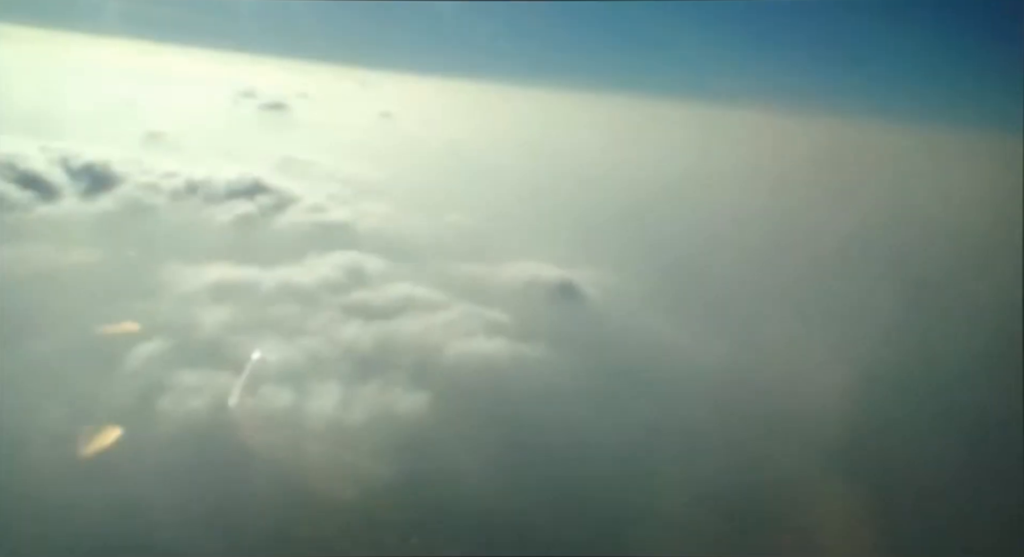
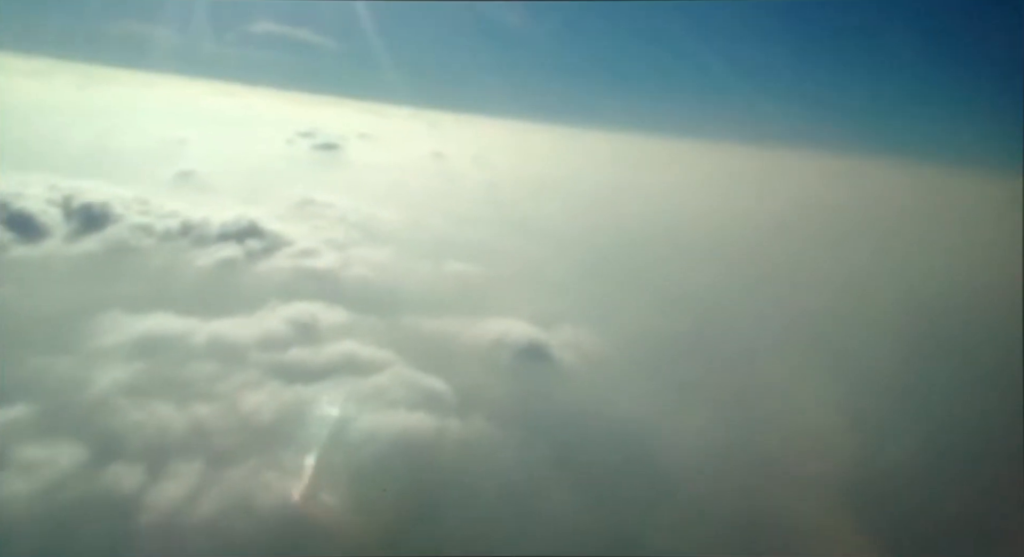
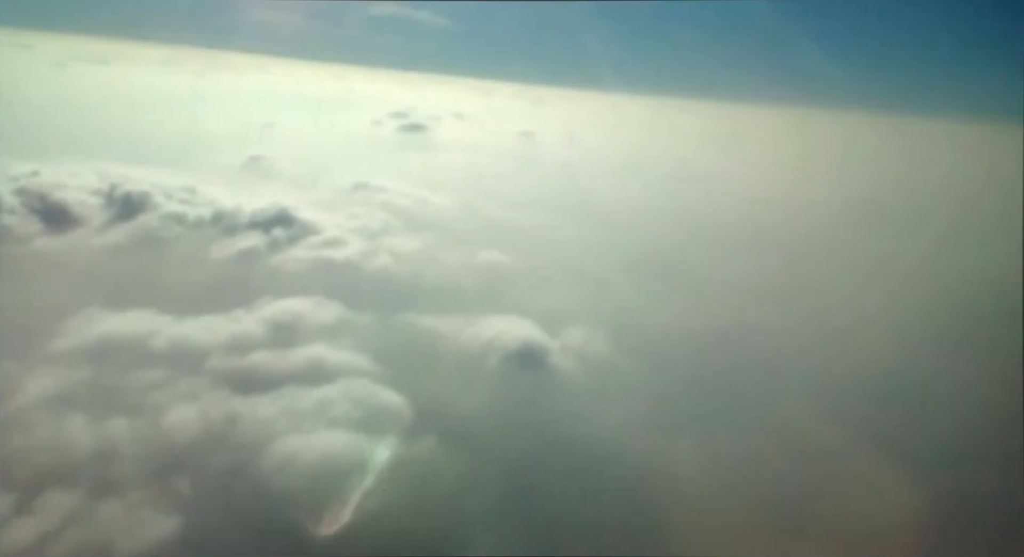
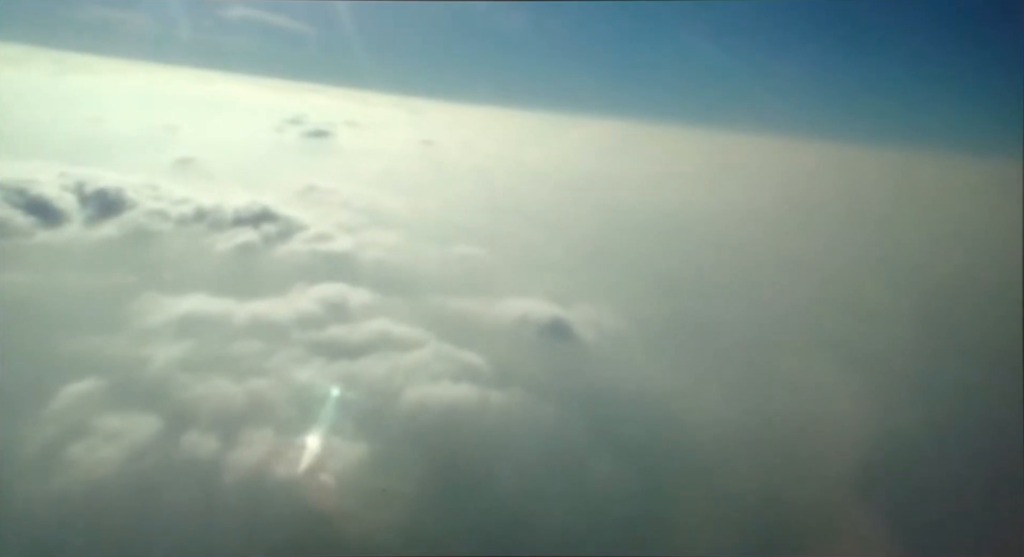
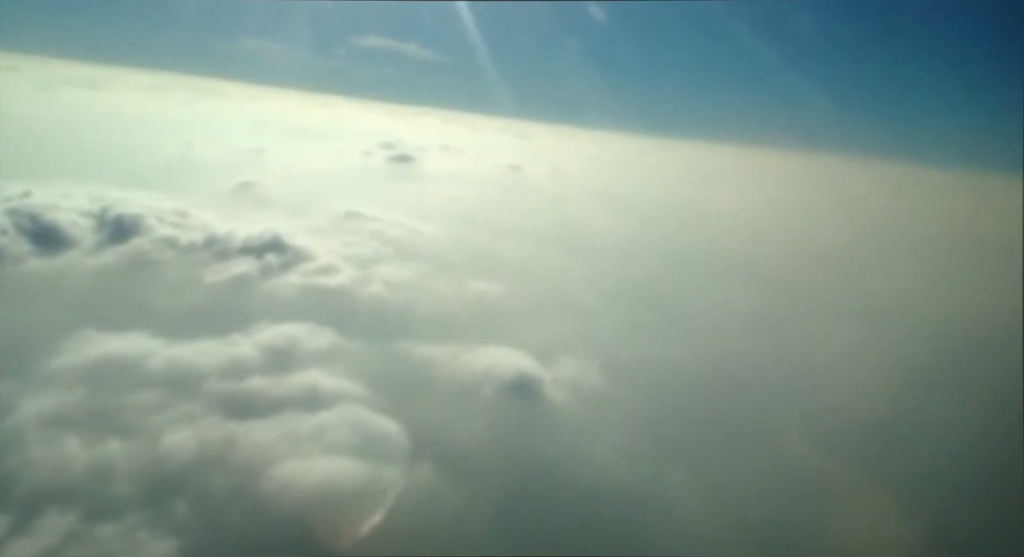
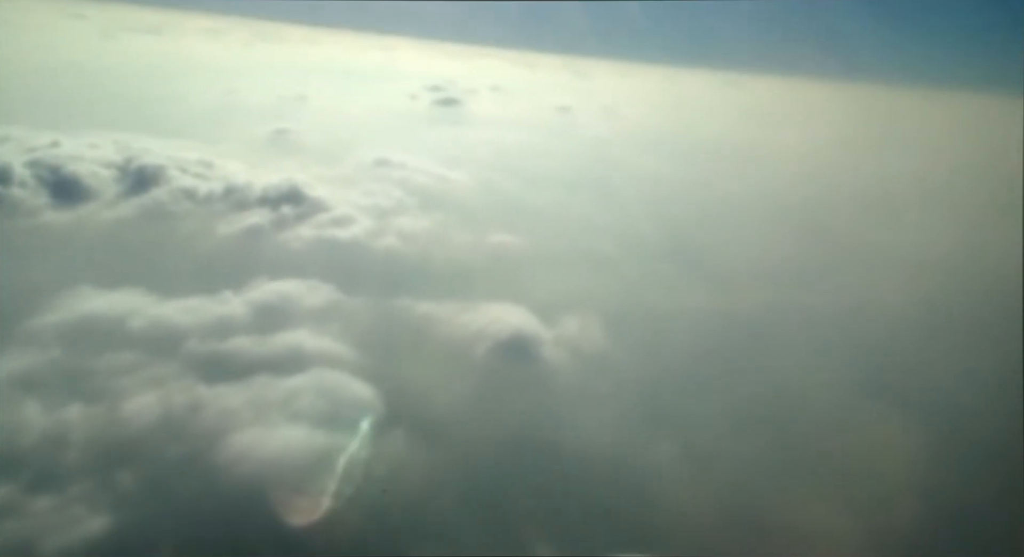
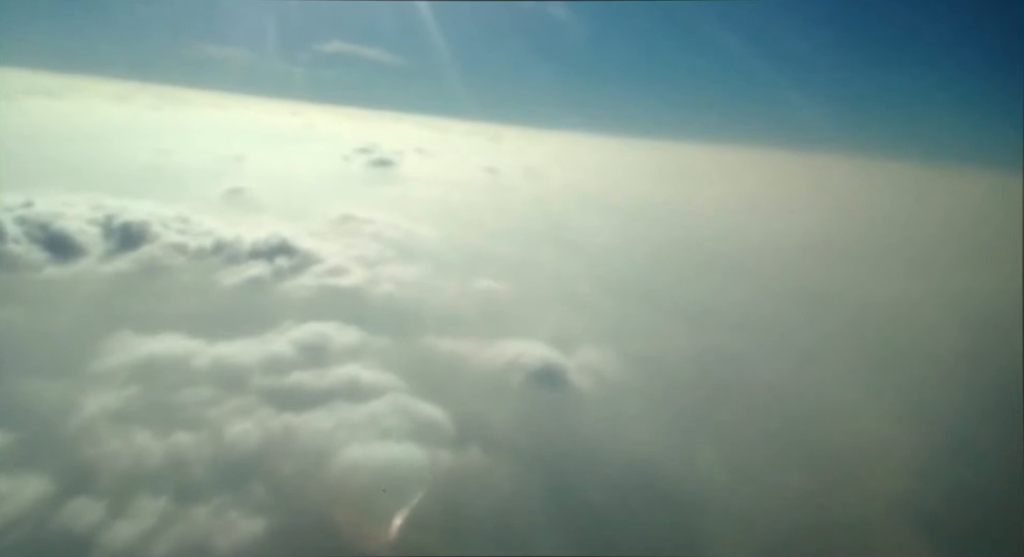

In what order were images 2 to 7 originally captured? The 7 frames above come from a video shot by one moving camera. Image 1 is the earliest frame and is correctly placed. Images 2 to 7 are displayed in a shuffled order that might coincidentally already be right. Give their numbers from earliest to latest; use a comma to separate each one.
4, 2, 7, 5, 3, 6
